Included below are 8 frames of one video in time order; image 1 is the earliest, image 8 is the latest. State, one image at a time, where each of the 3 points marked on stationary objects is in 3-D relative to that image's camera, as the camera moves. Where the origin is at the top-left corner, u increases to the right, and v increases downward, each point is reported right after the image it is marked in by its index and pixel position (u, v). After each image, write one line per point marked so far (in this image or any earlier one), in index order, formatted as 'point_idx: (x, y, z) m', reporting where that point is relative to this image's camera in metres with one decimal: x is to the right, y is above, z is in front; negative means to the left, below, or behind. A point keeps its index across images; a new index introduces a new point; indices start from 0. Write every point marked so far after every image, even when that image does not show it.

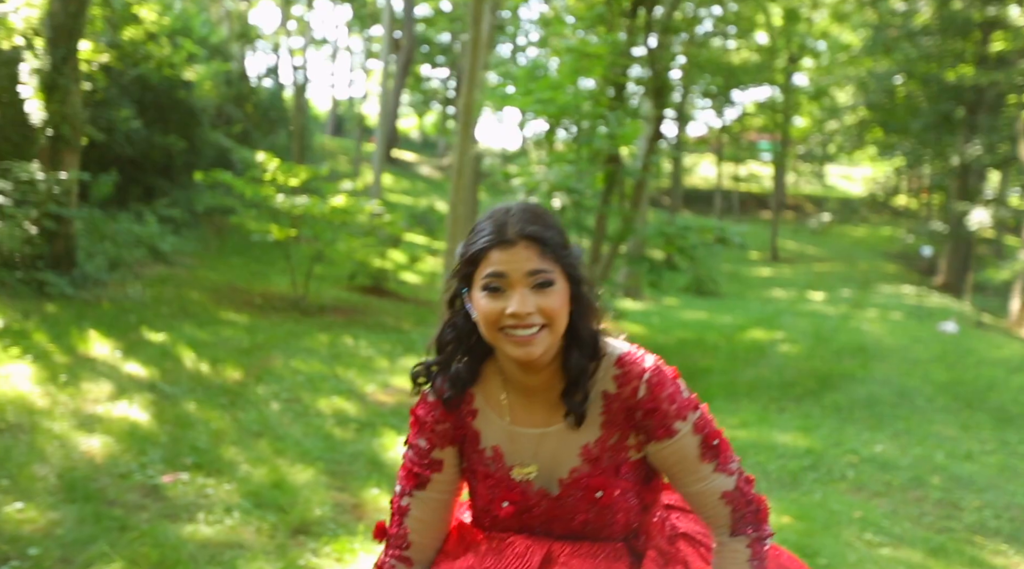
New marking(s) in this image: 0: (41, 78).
0: (-4.7, +2.1, +8.2) m
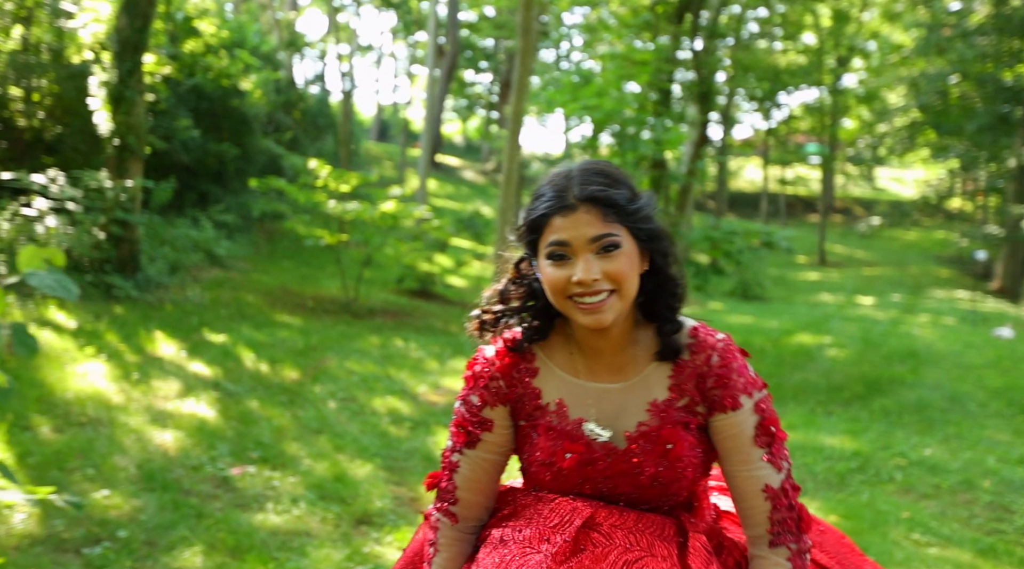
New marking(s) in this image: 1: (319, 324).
0: (-4.2, +2.0, +8.6) m
1: (-2.1, -0.4, +9.2) m
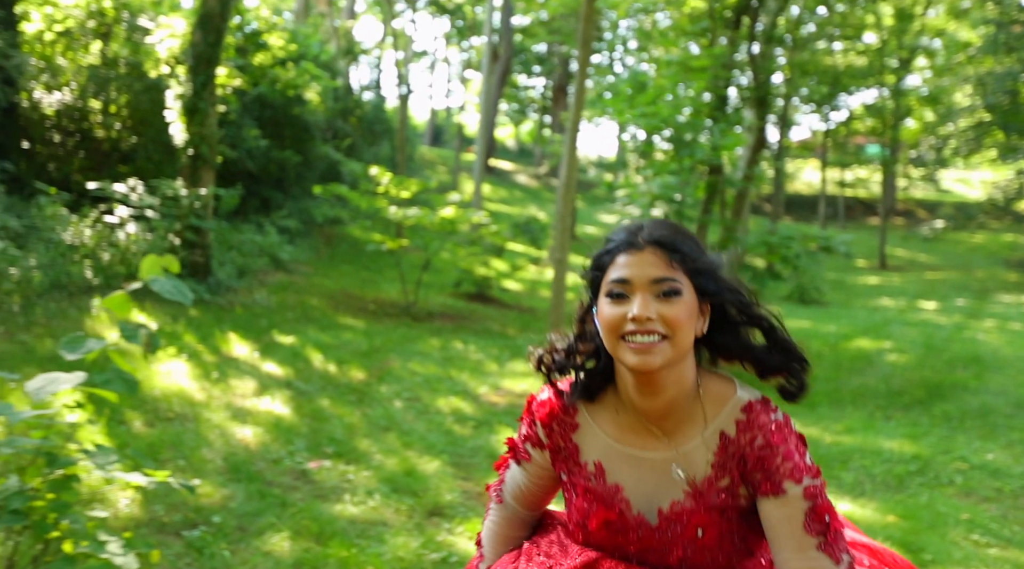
0: (-3.6, +2.0, +9.1) m
1: (-1.5, -0.5, +9.5) m
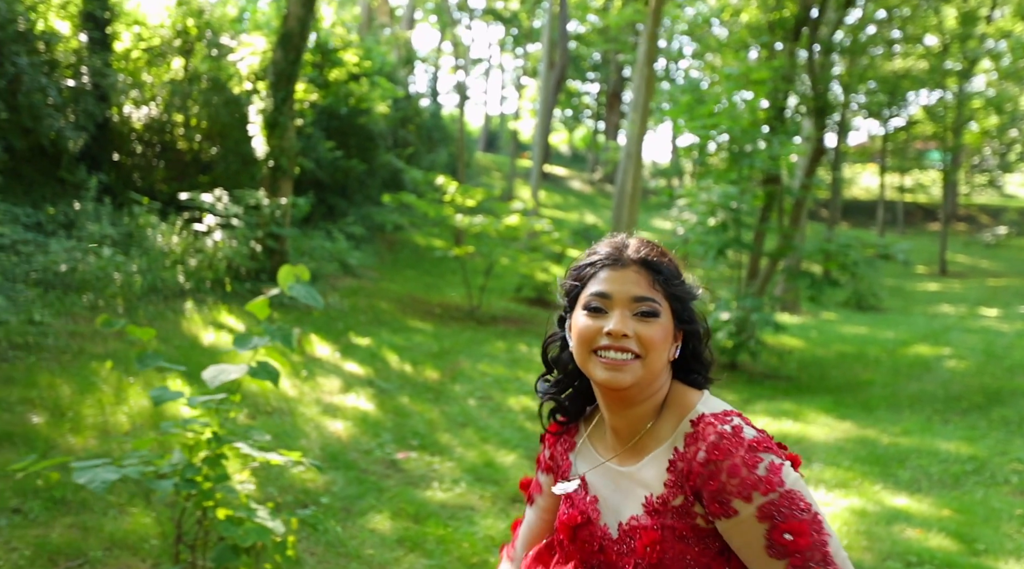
0: (-2.9, +1.9, +9.6) m
1: (-0.8, -0.5, +9.9) m
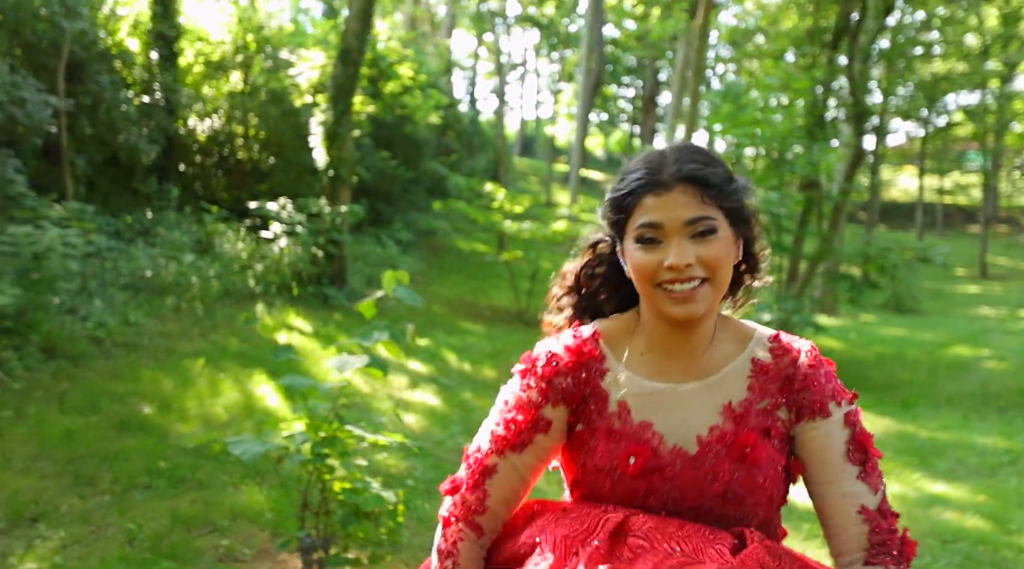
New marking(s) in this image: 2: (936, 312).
0: (-2.3, +1.9, +10.1) m
1: (-0.2, -0.6, +10.3) m
2: (+7.9, -0.5, +15.4) m
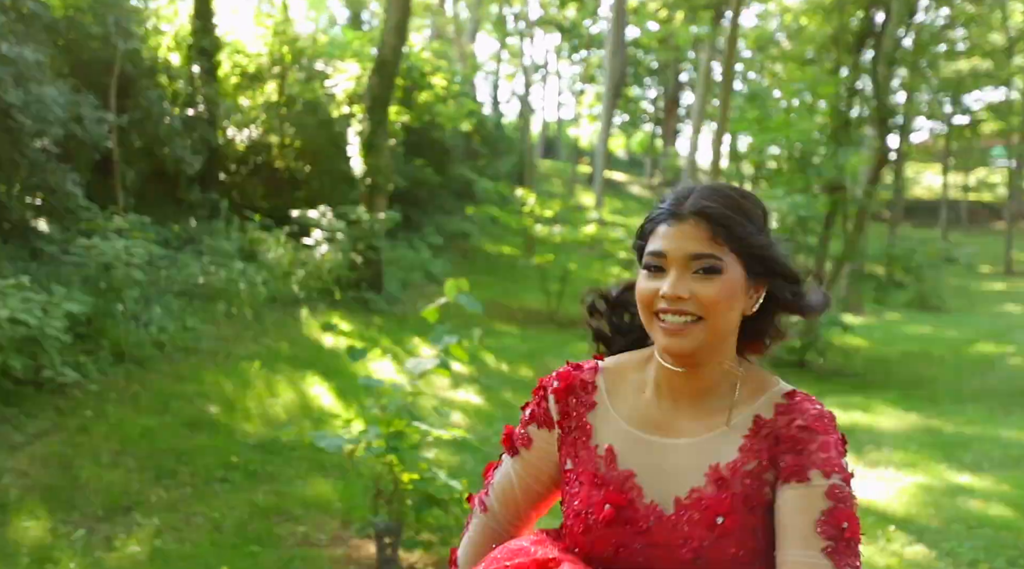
0: (-1.9, +1.9, +10.5) m
1: (+0.2, -0.6, +10.6) m
2: (+8.4, -0.5, +15.5) m
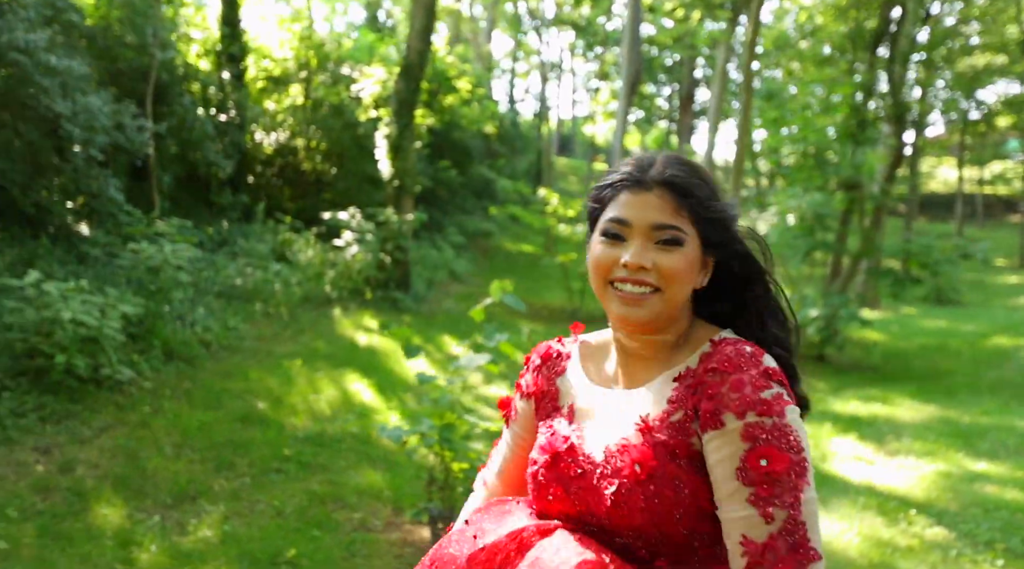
0: (-1.6, +1.9, +10.8) m
1: (+0.5, -0.6, +10.9) m
2: (+8.8, -0.4, +15.6) m
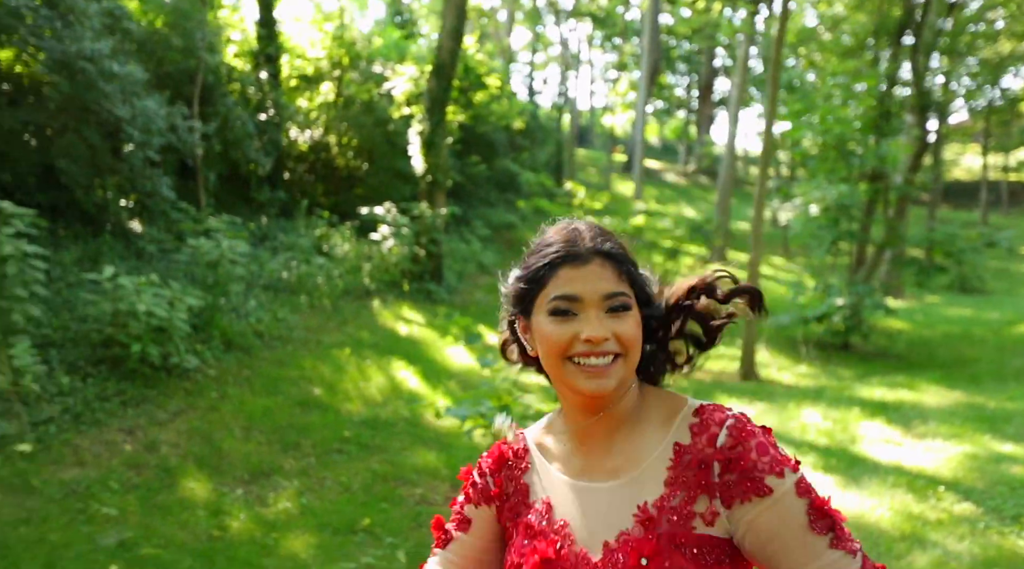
0: (-1.2, +2.0, +11.1) m
1: (+0.9, -0.5, +11.2) m
2: (+9.3, -0.2, +15.7) m
